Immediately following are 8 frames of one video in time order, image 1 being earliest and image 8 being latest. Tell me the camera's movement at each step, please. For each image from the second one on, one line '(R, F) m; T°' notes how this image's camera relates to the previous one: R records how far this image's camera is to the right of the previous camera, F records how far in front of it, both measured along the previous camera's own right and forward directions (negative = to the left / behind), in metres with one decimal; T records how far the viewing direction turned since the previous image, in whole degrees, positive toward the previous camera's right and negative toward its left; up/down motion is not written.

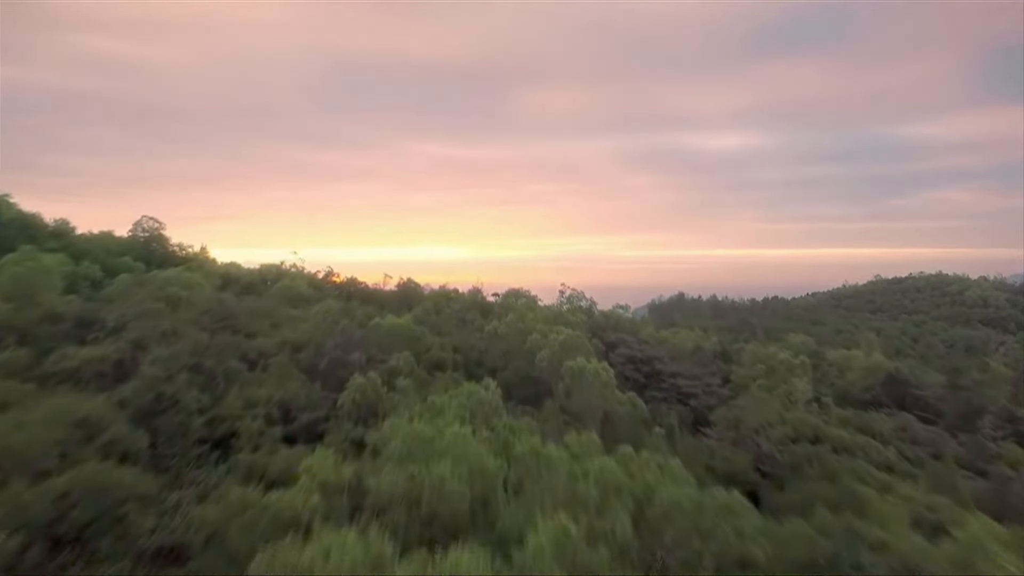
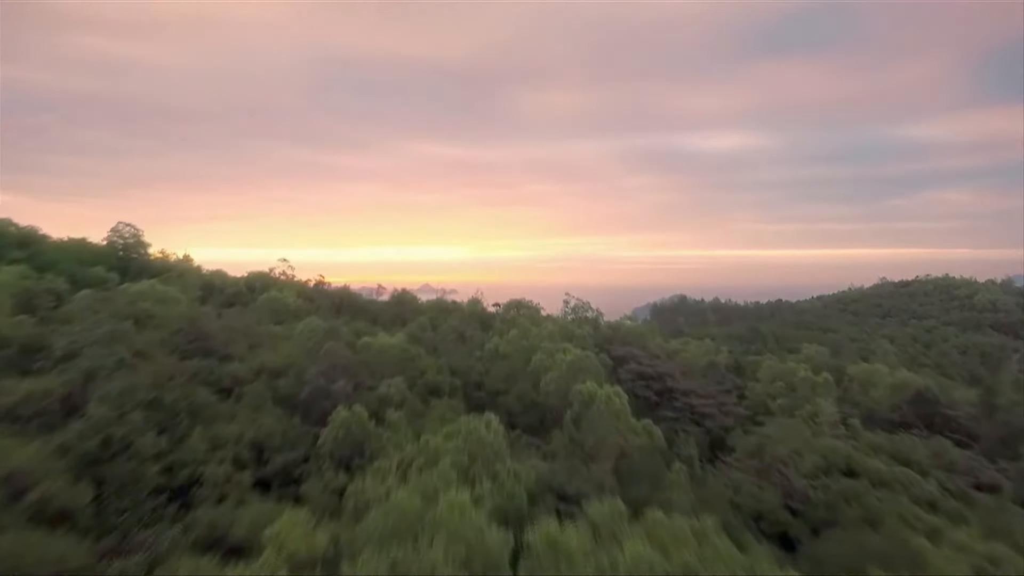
(-0.1, +1.2) m; 0°
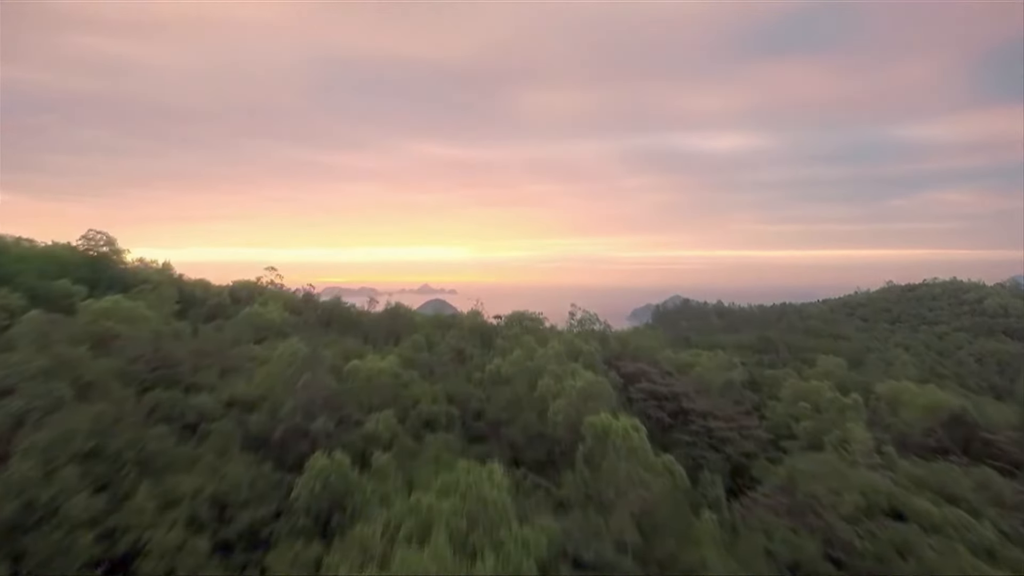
(-0.1, +1.2) m; 0°
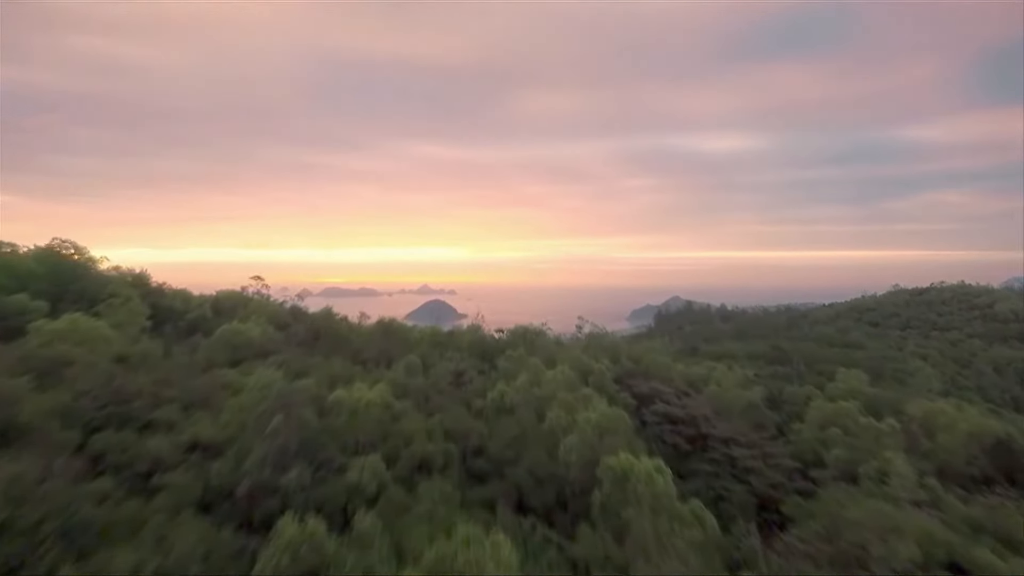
(-0.2, +1.3) m; 0°
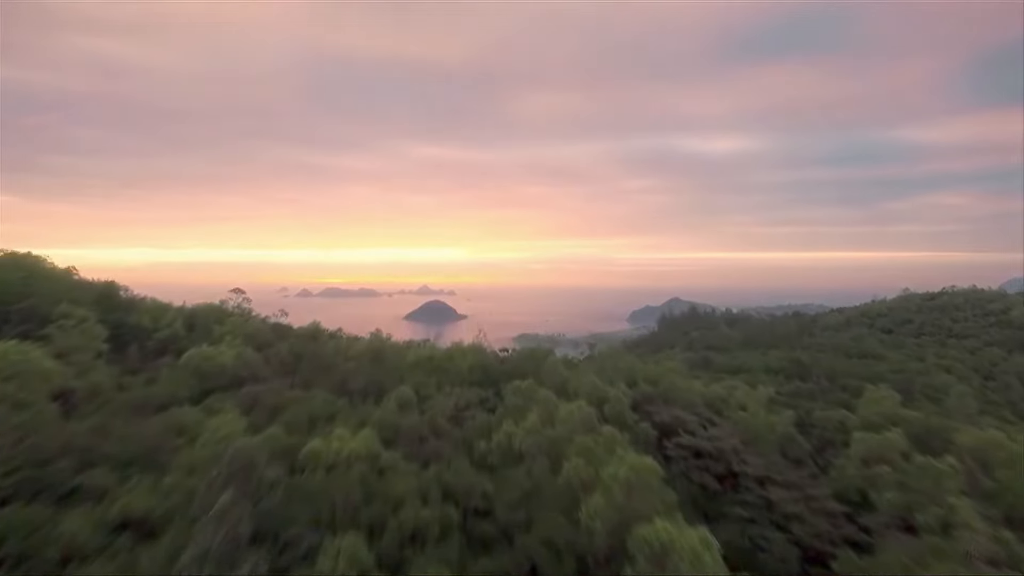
(-0.3, +1.6) m; 0°
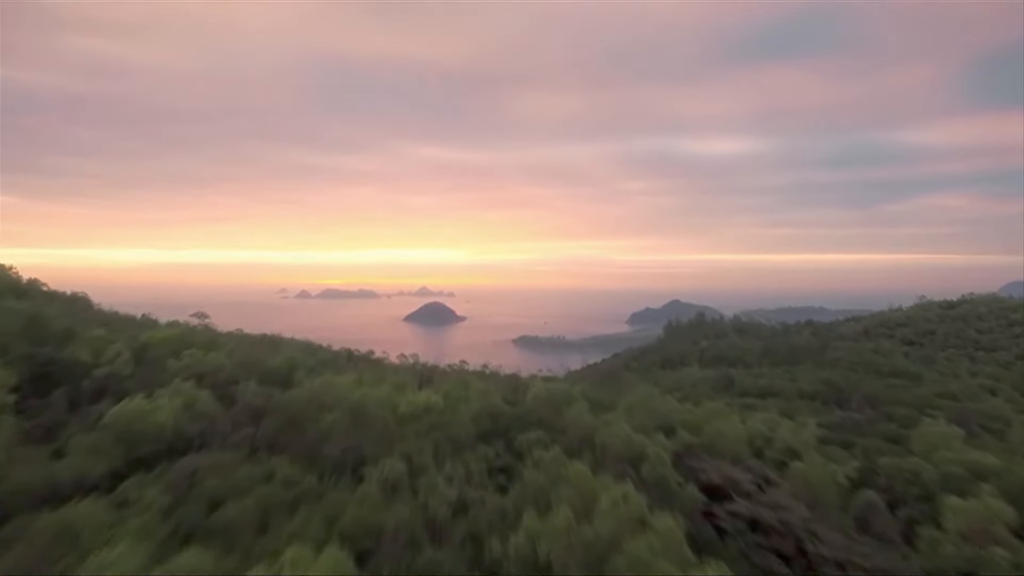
(-0.5, +2.5) m; 0°
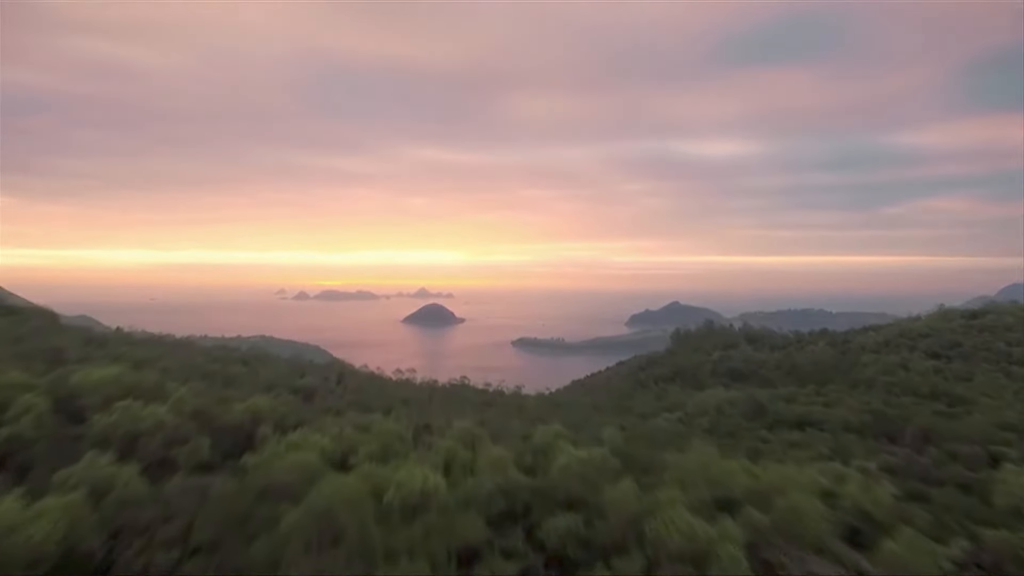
(-0.6, +2.7) m; 0°
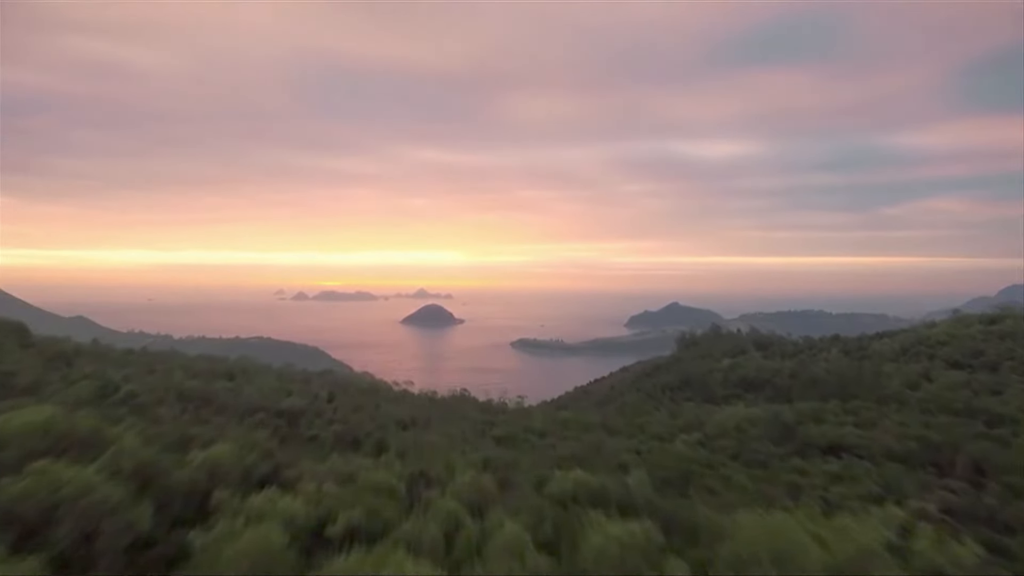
(-0.4, +2.0) m; 0°
